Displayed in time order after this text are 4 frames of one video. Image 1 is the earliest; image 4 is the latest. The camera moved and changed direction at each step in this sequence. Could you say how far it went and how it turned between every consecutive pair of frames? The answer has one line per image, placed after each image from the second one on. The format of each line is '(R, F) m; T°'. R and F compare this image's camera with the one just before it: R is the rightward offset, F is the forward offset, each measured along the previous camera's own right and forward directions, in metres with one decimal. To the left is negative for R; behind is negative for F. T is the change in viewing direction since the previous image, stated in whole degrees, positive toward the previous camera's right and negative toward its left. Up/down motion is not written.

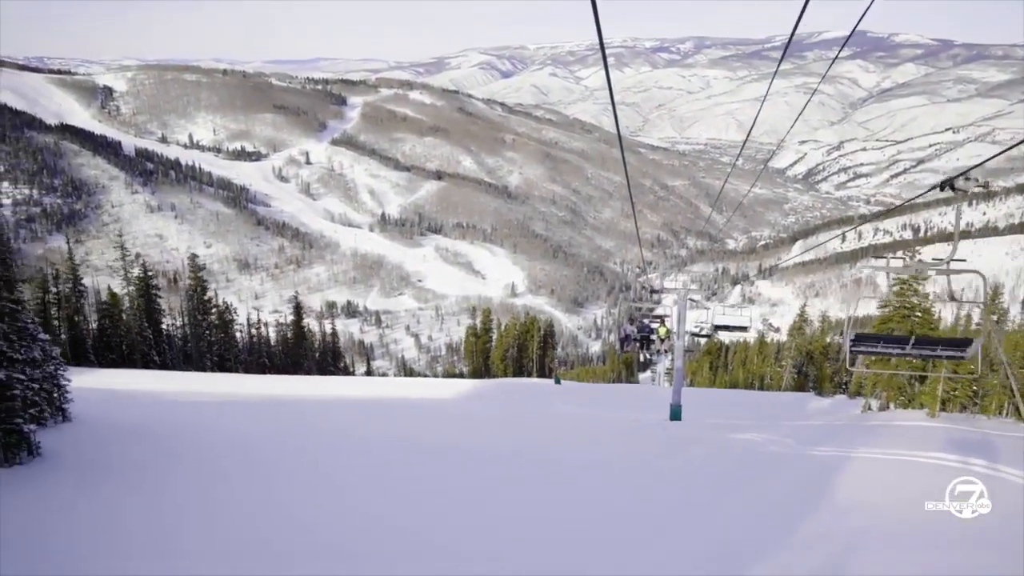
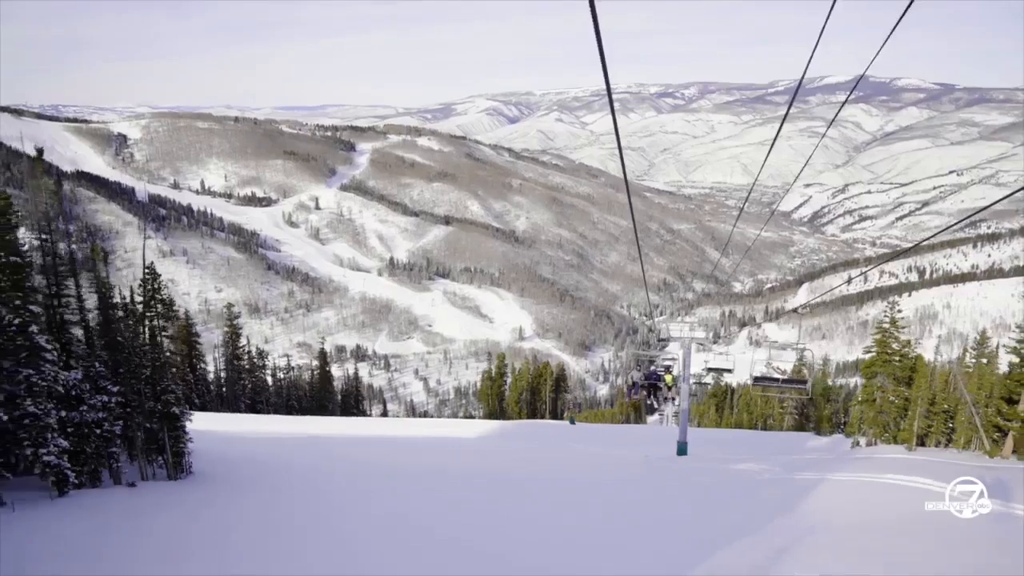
(-0.3, -1.3) m; -1°
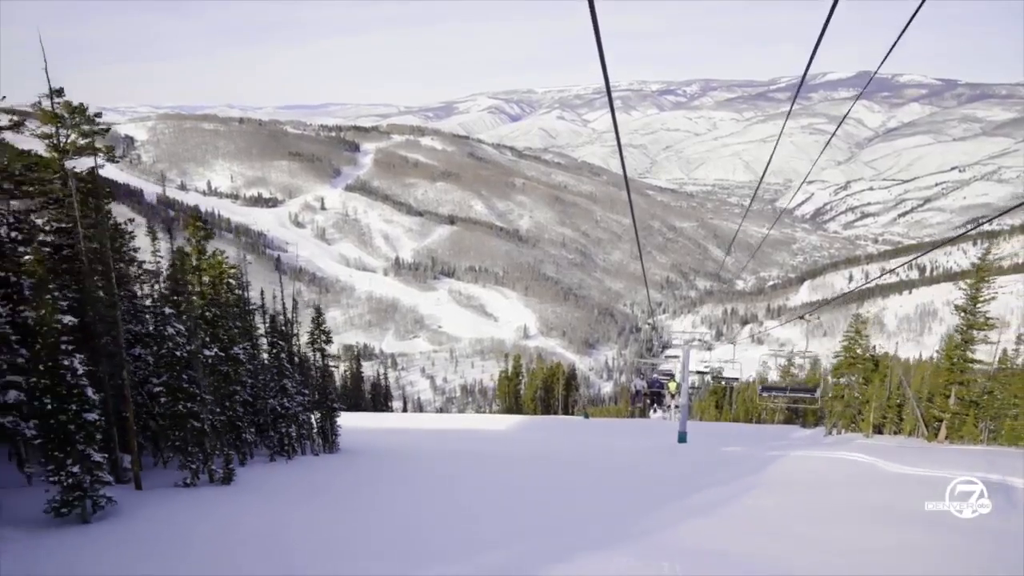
(-0.6, -2.4) m; 0°
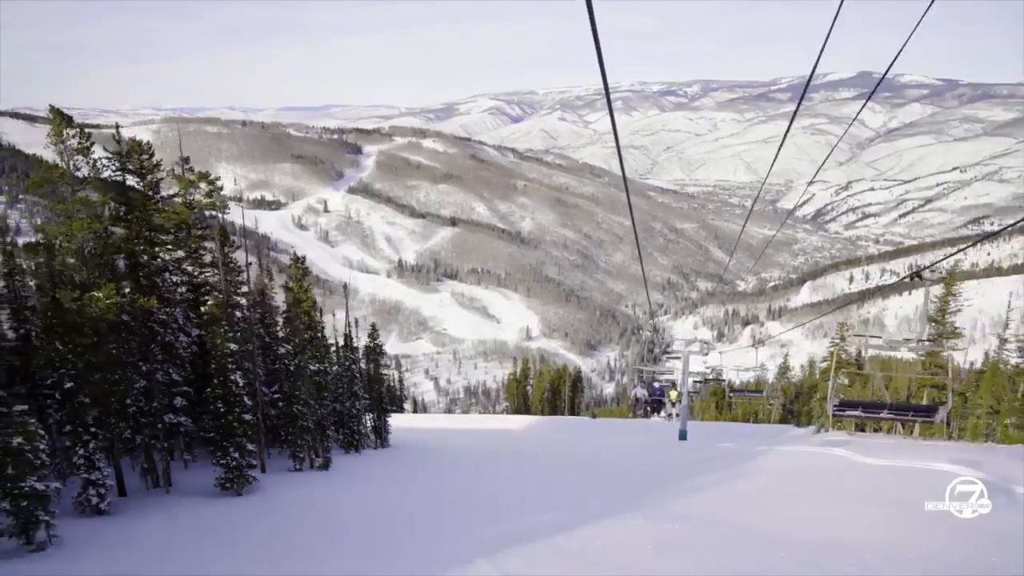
(-0.3, -1.3) m; 0°
